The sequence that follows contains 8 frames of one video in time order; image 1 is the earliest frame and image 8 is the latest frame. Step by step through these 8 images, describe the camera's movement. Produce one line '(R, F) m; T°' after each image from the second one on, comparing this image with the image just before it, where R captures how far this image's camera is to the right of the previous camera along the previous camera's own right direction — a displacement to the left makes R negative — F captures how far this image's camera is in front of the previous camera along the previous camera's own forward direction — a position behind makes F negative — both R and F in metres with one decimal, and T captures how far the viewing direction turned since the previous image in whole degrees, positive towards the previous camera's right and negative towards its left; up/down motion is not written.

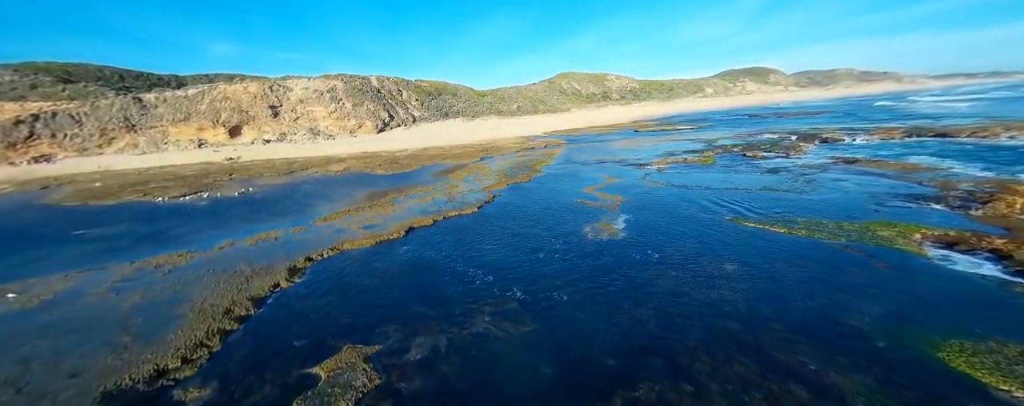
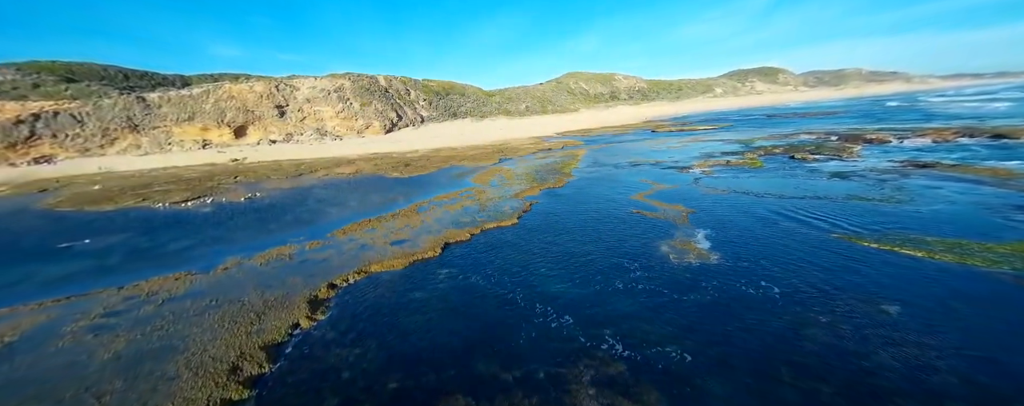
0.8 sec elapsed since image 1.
(-2.0, +2.1) m; 0°
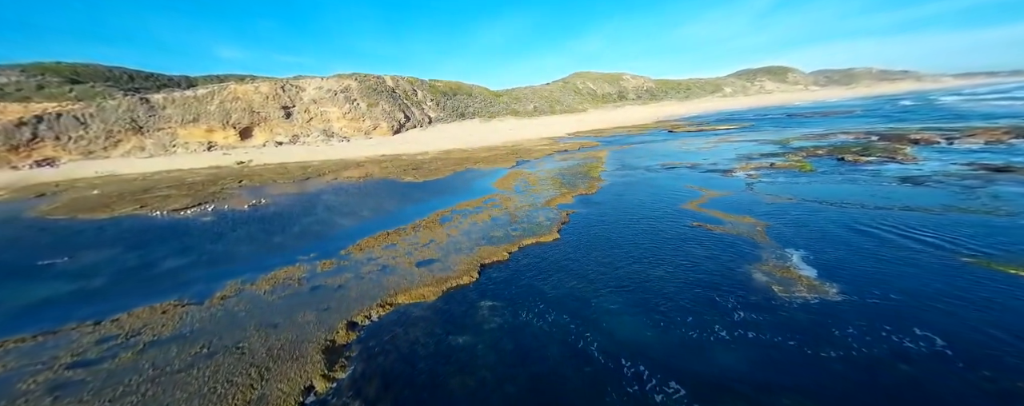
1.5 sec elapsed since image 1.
(-1.5, +1.9) m; -1°
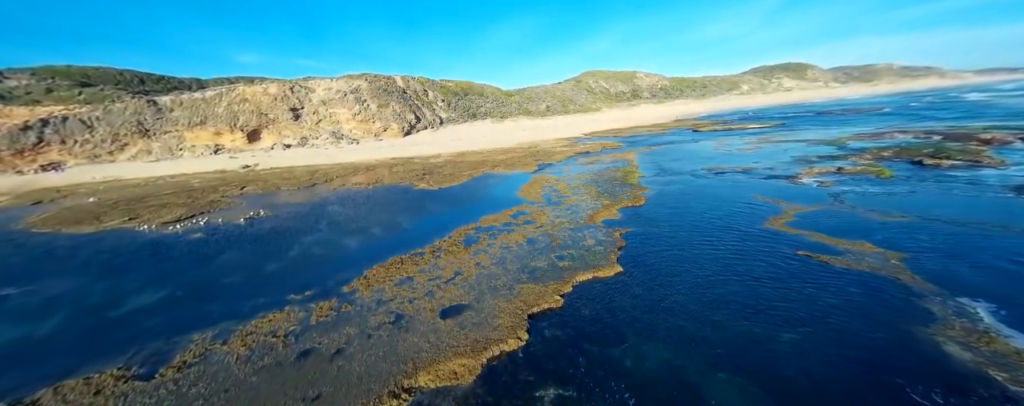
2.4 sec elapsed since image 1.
(-1.2, +2.6) m; -1°
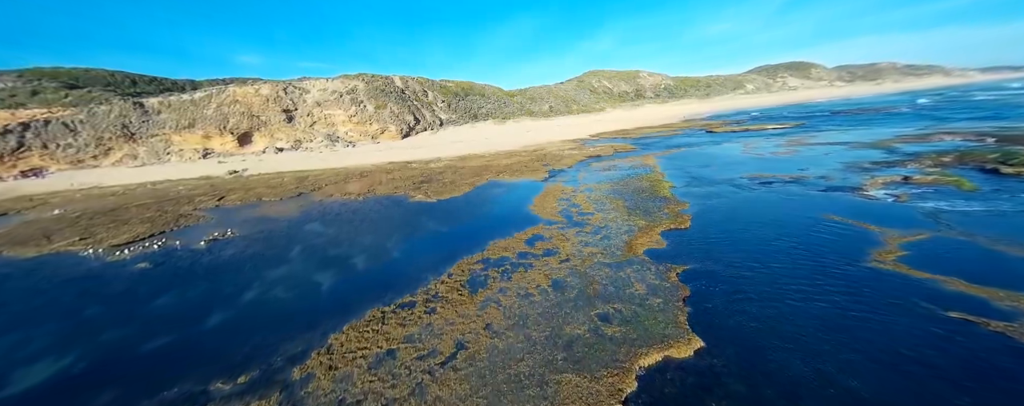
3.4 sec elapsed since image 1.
(-0.5, +2.9) m; 0°
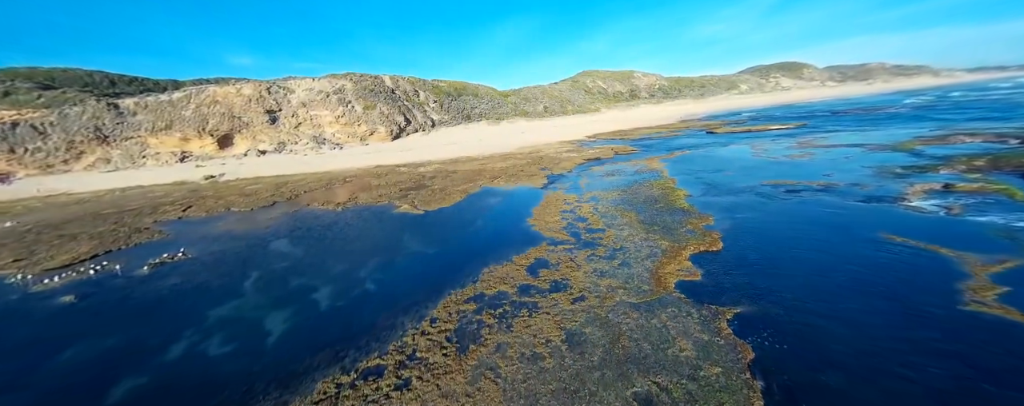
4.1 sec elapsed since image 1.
(-0.1, +2.1) m; +1°
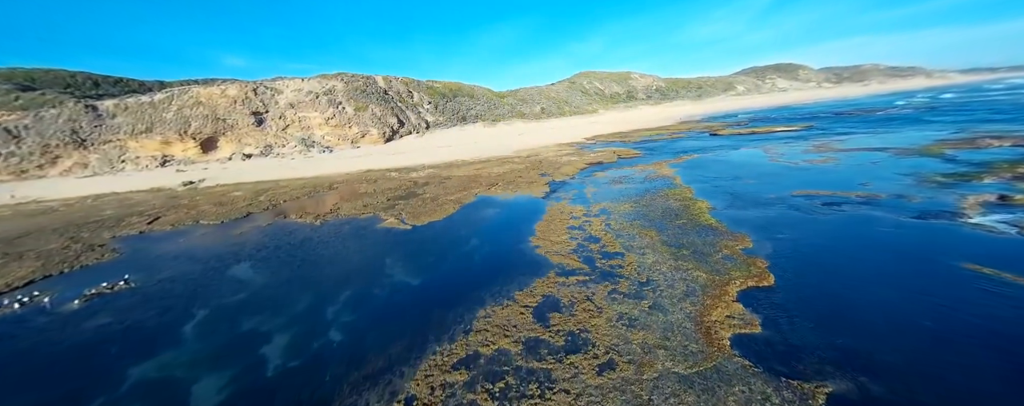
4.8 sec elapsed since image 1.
(-0.2, +2.0) m; +1°
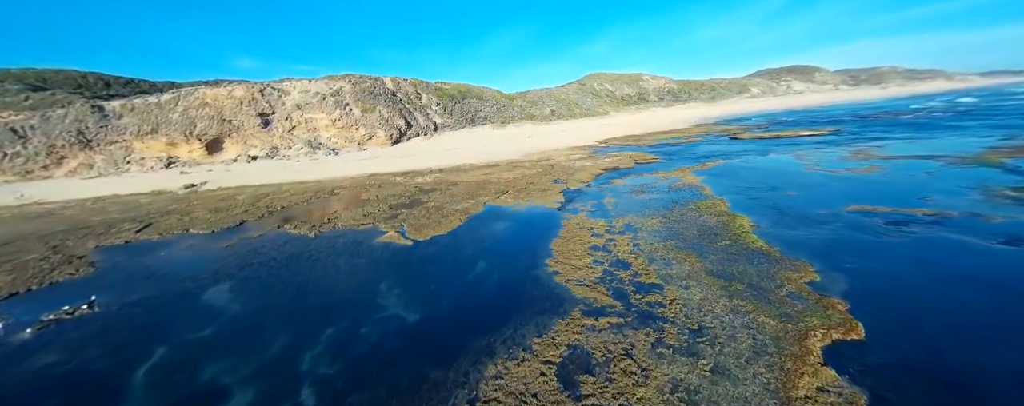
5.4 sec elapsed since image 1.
(-0.3, +1.7) m; -1°
